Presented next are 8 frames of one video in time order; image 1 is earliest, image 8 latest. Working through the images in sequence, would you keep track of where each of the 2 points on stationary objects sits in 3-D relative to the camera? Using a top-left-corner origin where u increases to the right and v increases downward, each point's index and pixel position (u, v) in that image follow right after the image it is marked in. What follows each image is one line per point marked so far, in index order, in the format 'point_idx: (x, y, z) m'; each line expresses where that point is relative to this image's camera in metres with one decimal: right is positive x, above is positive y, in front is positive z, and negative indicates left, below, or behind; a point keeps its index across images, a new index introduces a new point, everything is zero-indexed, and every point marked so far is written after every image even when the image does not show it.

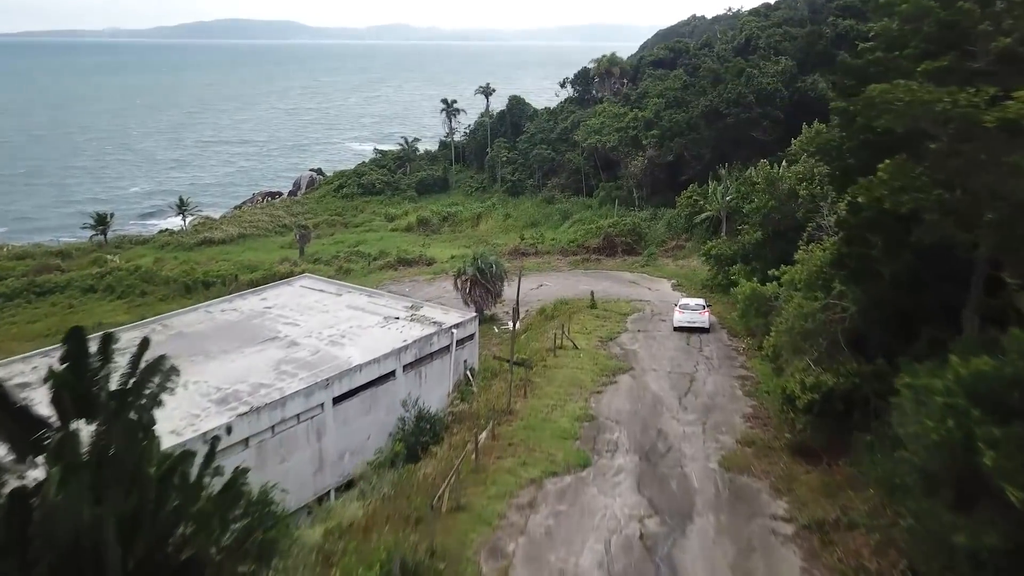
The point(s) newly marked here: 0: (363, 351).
0: (-3.0, -1.3, +16.5) m
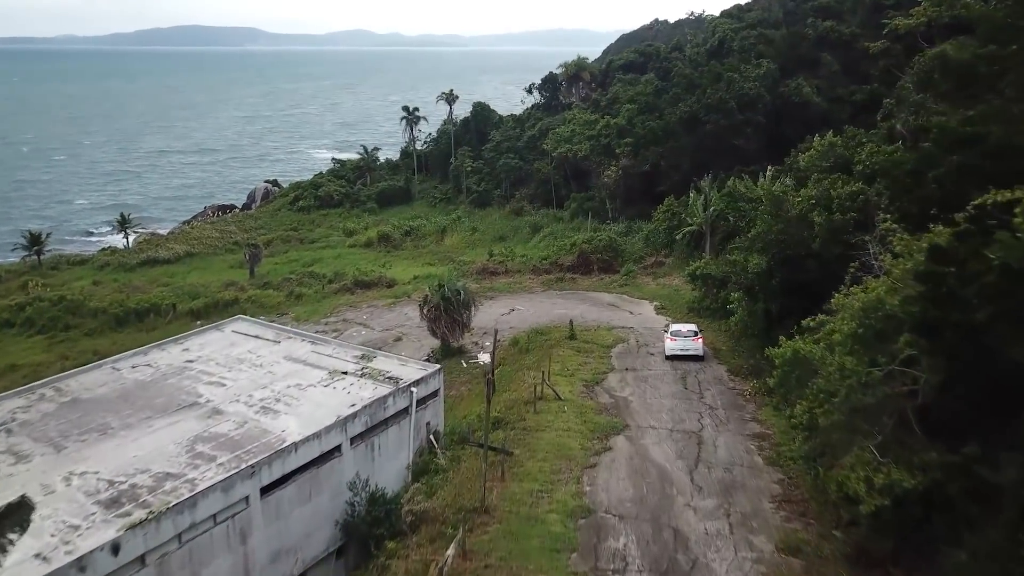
0: (-3.5, -2.2, +13.4) m
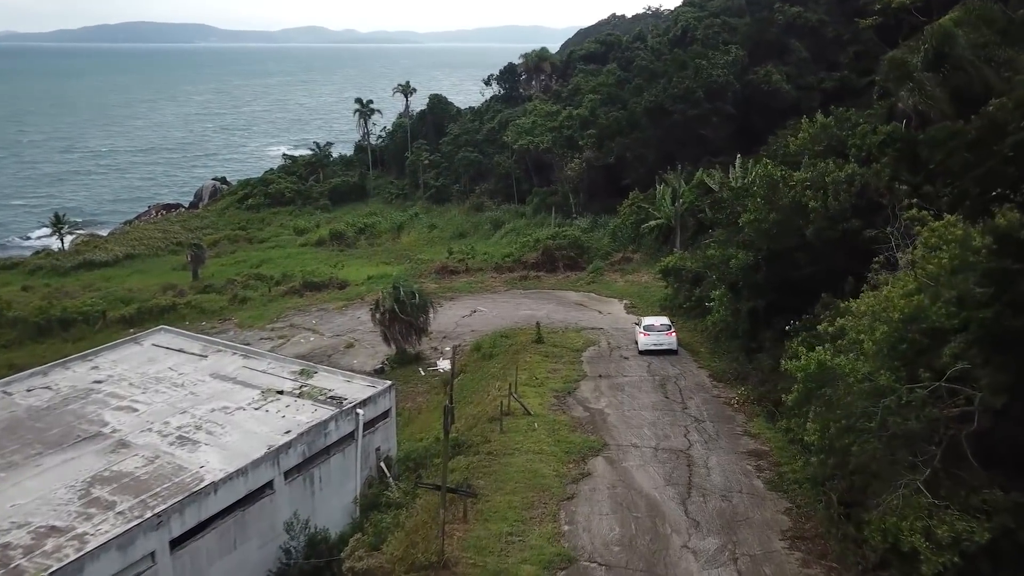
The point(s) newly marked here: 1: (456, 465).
0: (-4.0, -2.3, +11.3) m
1: (-0.9, -2.8, +12.7) m
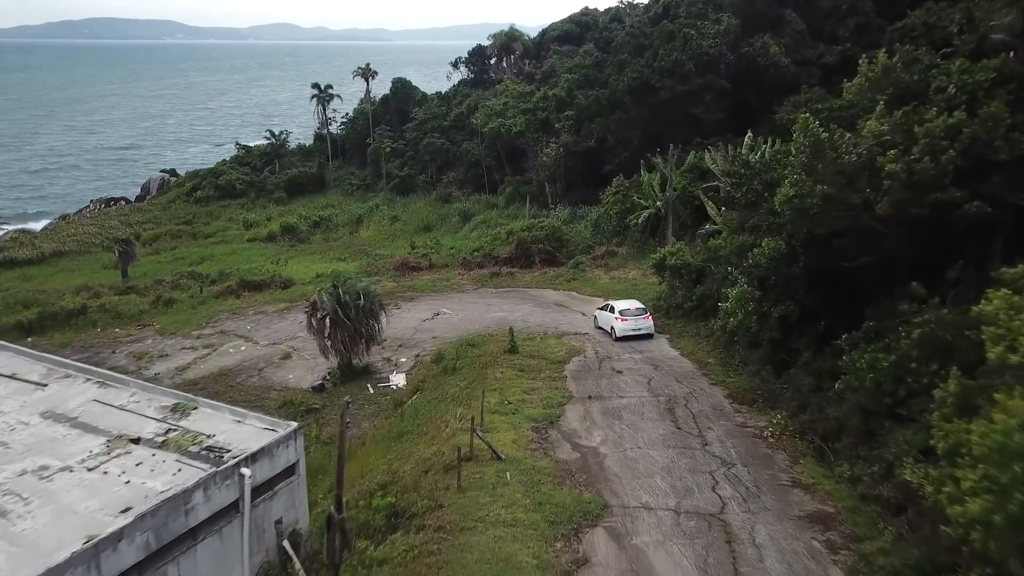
0: (-4.4, -2.3, +7.1) m
1: (-1.3, -2.8, +8.7) m
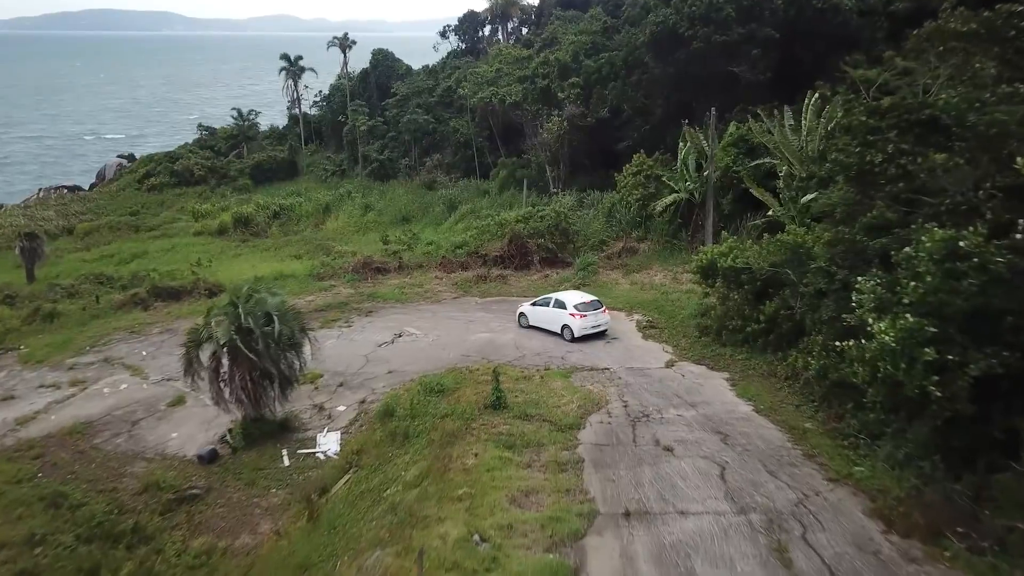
0: (-4.6, -2.7, +0.6) m
1: (-1.5, -3.2, +2.2) m
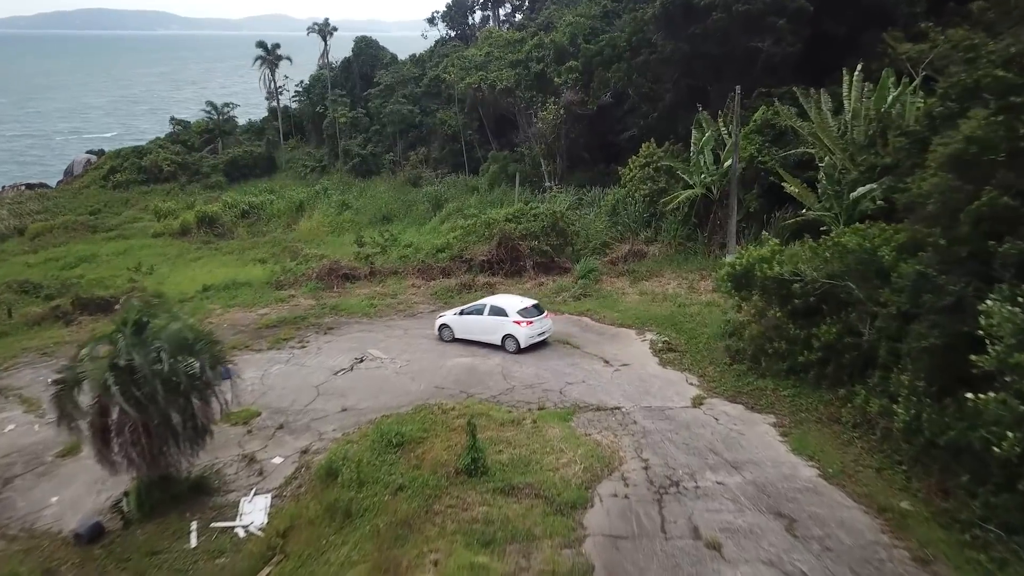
0: (-4.8, -3.0, -2.7) m
1: (-1.7, -3.4, -1.1) m
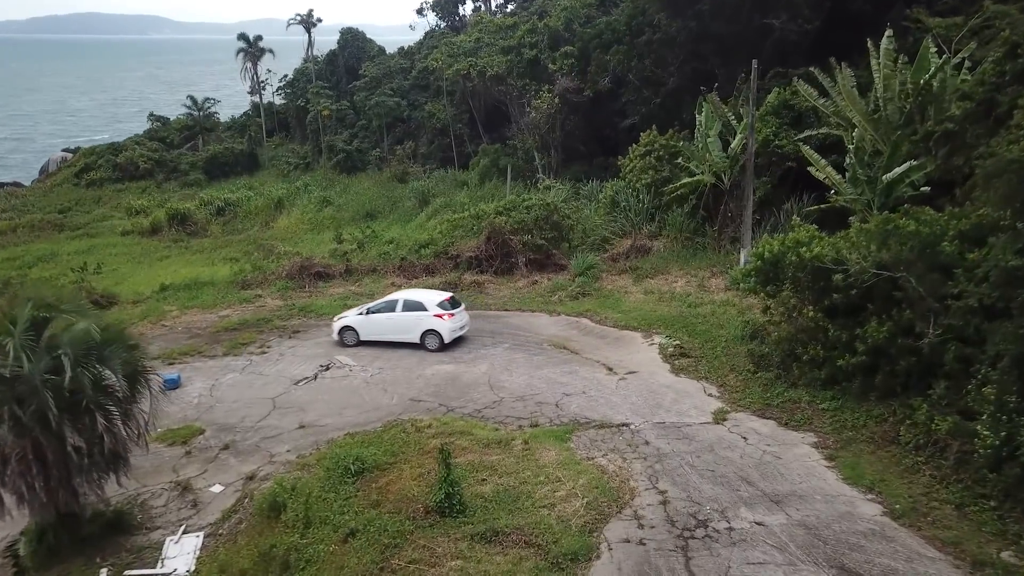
0: (-4.8, -2.8, -4.6) m
1: (-1.8, -3.3, -3.0) m
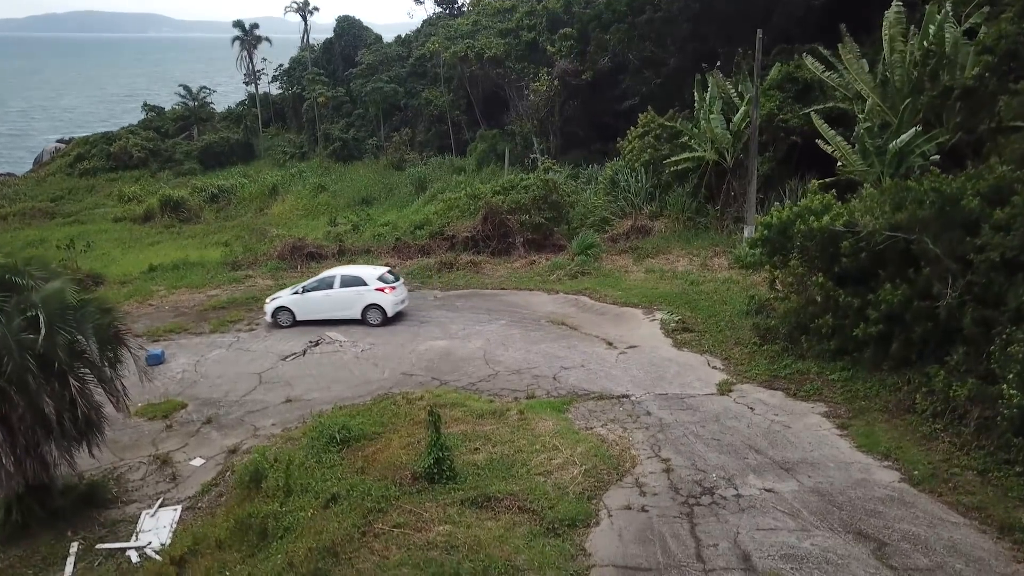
0: (-4.9, -2.4, -5.1) m
1: (-1.8, -2.9, -3.5) m
